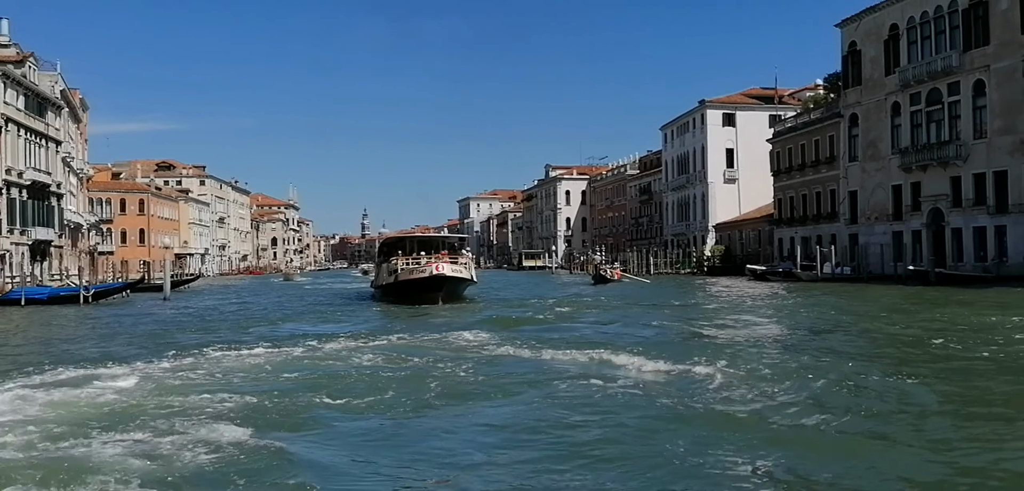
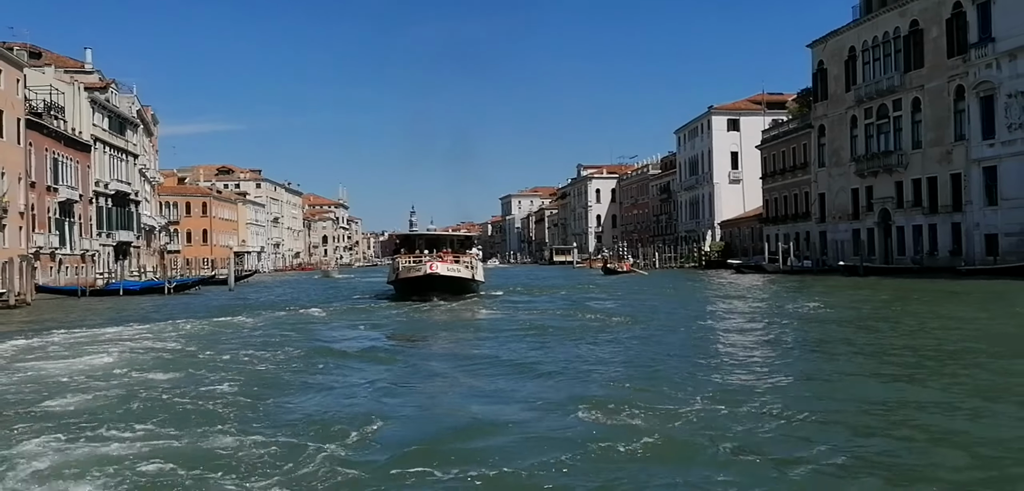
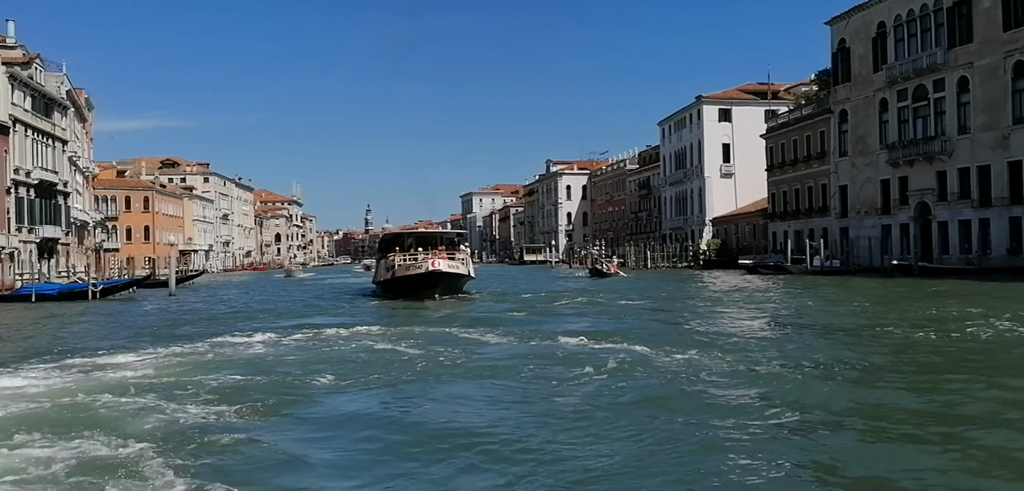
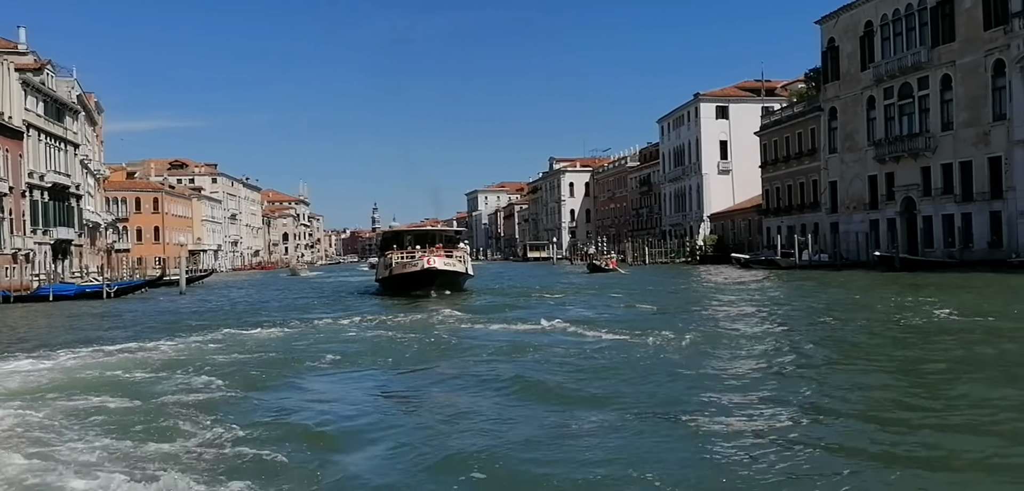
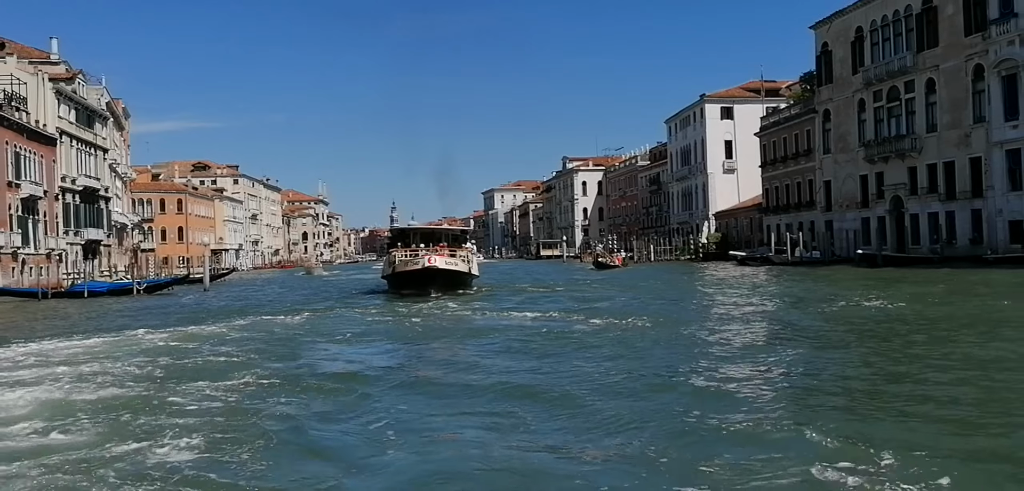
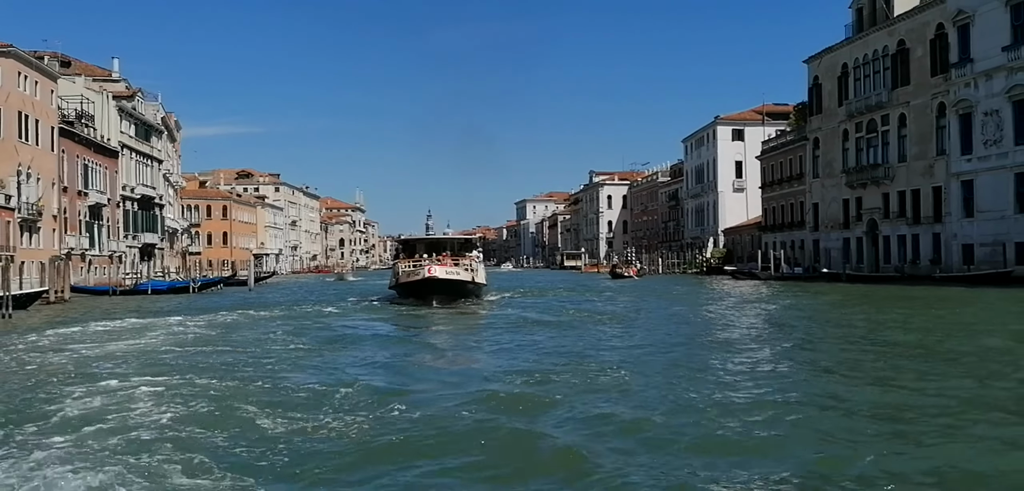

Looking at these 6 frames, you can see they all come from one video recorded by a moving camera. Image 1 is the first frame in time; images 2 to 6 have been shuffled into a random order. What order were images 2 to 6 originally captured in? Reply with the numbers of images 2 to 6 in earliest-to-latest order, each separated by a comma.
3, 4, 5, 2, 6
